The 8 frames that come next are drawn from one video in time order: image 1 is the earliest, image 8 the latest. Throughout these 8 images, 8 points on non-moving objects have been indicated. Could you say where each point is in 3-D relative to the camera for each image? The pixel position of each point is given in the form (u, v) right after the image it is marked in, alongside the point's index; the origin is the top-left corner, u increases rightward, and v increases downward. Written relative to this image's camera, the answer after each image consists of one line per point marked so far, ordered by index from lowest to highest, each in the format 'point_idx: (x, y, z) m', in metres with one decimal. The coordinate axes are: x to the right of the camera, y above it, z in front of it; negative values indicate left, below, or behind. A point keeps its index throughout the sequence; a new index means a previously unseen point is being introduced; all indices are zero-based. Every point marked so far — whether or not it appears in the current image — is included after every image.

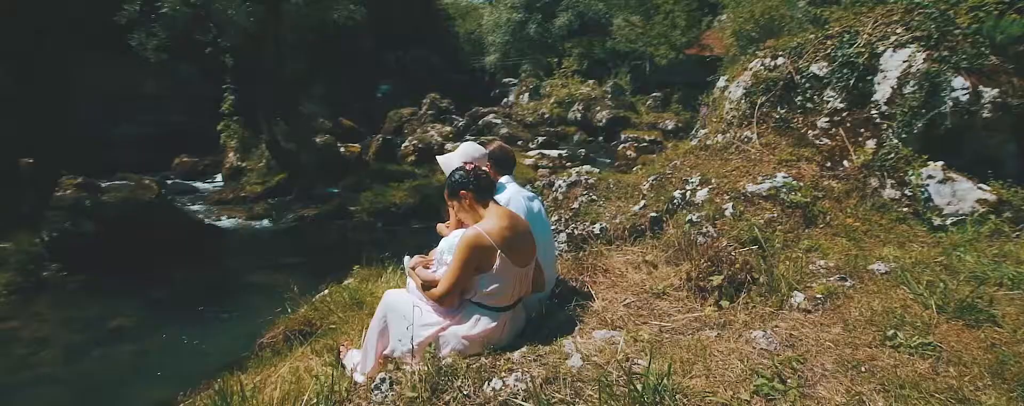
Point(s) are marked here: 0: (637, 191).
0: (+2.1, +0.2, +8.6) m
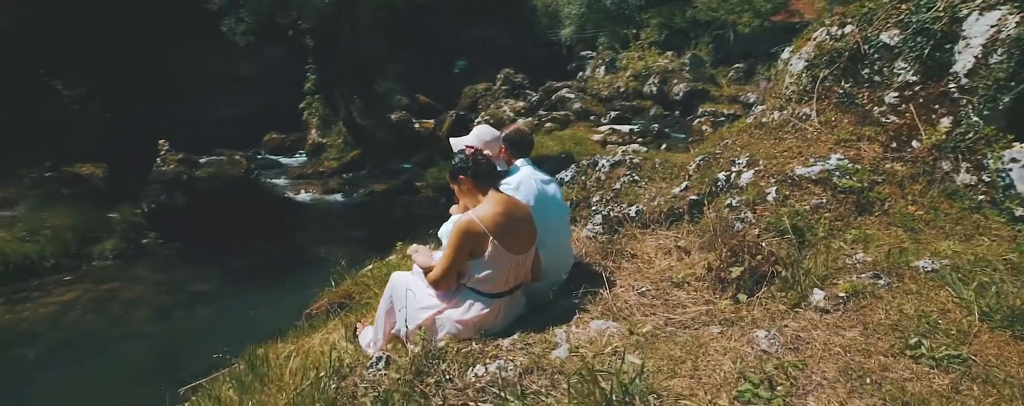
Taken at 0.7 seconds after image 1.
0: (+2.7, +0.5, +8.2) m
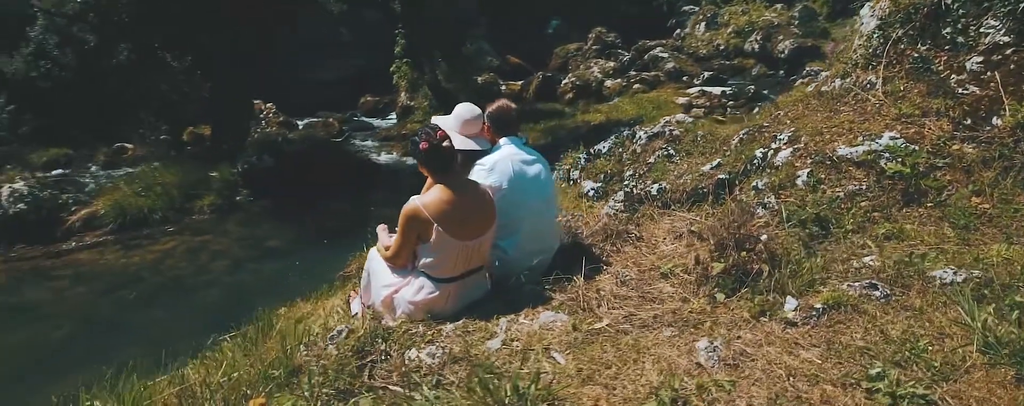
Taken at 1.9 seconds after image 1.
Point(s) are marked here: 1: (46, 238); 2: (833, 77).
0: (+3.0, +0.8, +7.4) m
1: (-11.3, -0.9, +12.6) m
2: (+4.4, +1.7, +7.2) m
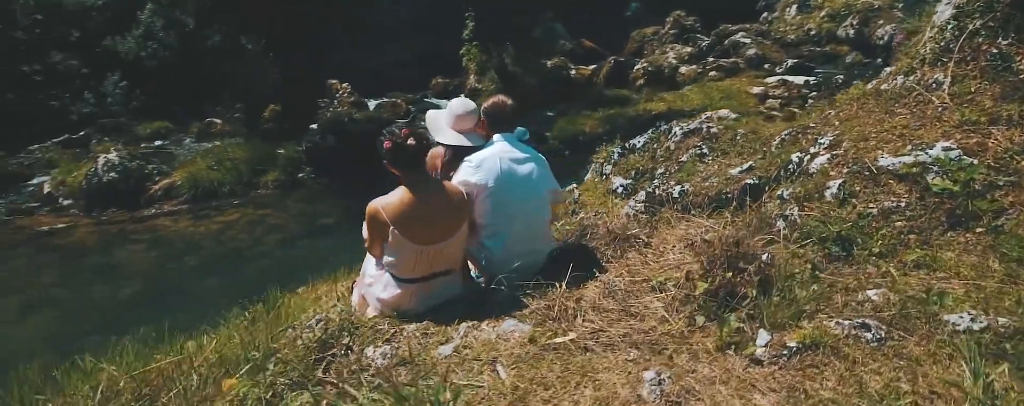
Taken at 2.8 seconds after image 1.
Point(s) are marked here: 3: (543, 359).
0: (+3.3, +0.7, +6.8) m
1: (-10.2, -0.1, +13.9) m
2: (+4.7, +1.6, +6.3) m
3: (+0.2, -1.0, +3.4) m
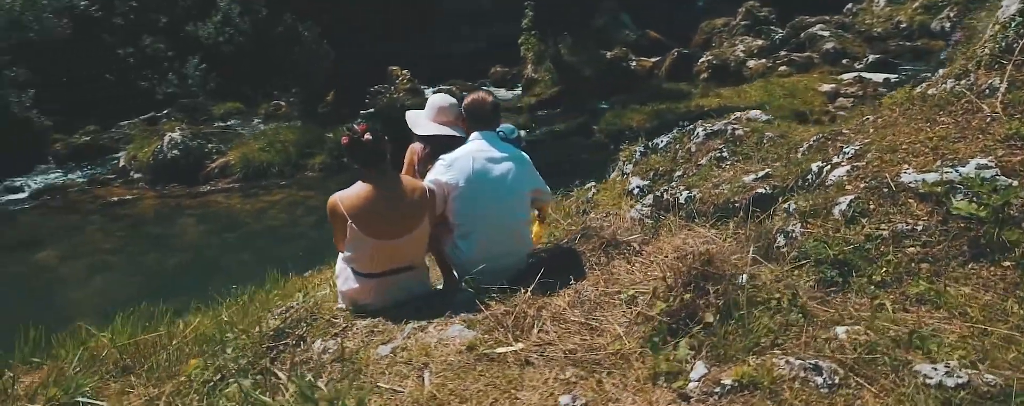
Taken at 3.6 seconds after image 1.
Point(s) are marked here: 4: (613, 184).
0: (+3.3, +0.6, +6.2) m
1: (-9.3, +0.6, +14.9) m
2: (+4.7, +1.4, +5.5) m
3: (-0.3, -1.1, +3.3) m
4: (+1.6, +0.3, +8.1) m
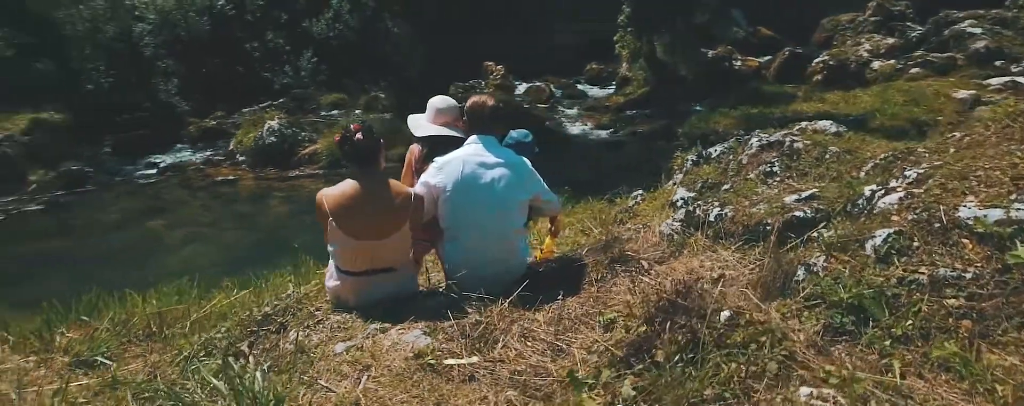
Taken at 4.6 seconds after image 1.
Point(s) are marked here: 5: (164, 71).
0: (+3.5, +0.3, +5.4) m
1: (-7.2, +1.2, +16.3) m
2: (+4.8, +1.0, +4.5) m
3: (-0.7, -1.1, +3.2) m
4: (+2.1, +0.1, +7.6) m
5: (-13.0, +5.1, +19.8) m
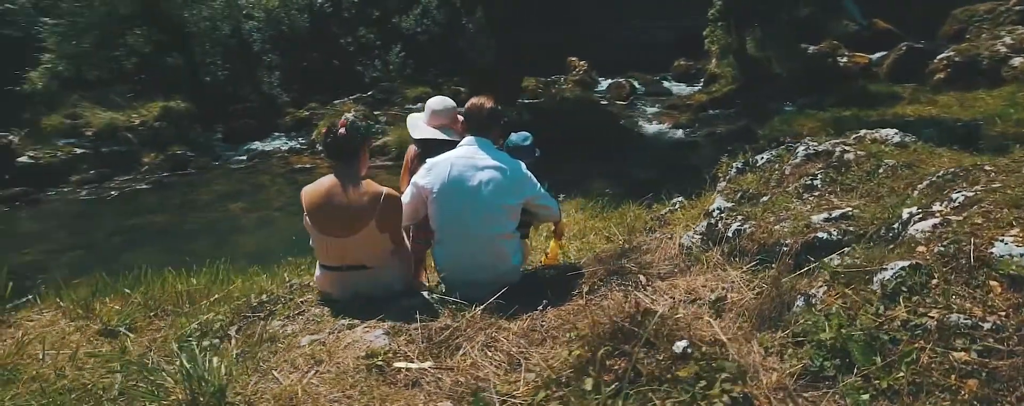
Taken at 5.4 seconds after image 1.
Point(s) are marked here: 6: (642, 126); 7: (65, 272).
0: (+3.5, +0.1, +4.7) m
1: (-5.1, +1.6, +17.2) m
2: (+4.6, +0.7, +3.6) m
3: (-1.0, -1.1, +3.2) m
4: (+2.5, 0.0, +7.1) m
5: (-10.1, +5.8, +21.6) m
6: (+4.9, +2.9, +19.8) m
7: (-8.1, -1.2, +9.4) m
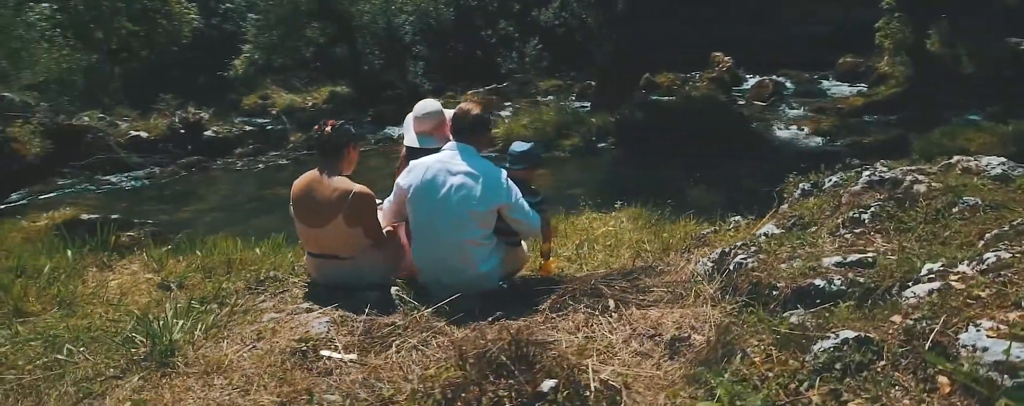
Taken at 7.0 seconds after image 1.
0: (+3.2, -0.2, +3.7) m
1: (-1.5, +2.0, +18.1) m
2: (+4.0, +0.3, +2.3) m
3: (-1.6, -1.1, +3.5) m
4: (+2.9, -0.3, +6.2) m
5: (-4.8, +6.6, +23.5) m
6: (+8.9, +2.5, +17.8) m
7: (-6.7, -0.6, +11.4) m
